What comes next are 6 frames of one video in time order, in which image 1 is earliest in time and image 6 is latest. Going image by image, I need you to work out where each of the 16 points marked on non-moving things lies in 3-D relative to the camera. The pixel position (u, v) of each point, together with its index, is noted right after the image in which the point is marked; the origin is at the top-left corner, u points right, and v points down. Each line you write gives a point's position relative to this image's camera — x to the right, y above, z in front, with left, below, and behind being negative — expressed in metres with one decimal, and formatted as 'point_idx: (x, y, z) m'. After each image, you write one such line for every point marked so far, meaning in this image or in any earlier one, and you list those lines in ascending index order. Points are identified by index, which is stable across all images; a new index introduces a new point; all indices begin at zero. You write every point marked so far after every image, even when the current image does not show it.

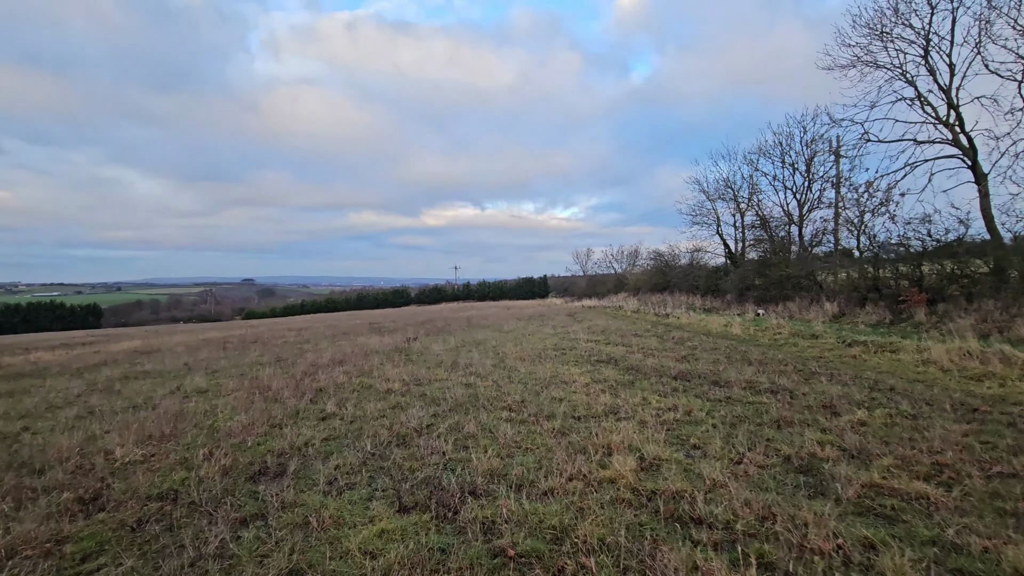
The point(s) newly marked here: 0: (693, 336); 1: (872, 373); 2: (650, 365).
0: (+5.6, -1.5, +15.3) m
1: (+6.0, -1.4, +8.3) m
2: (+2.8, -1.6, +10.0) m
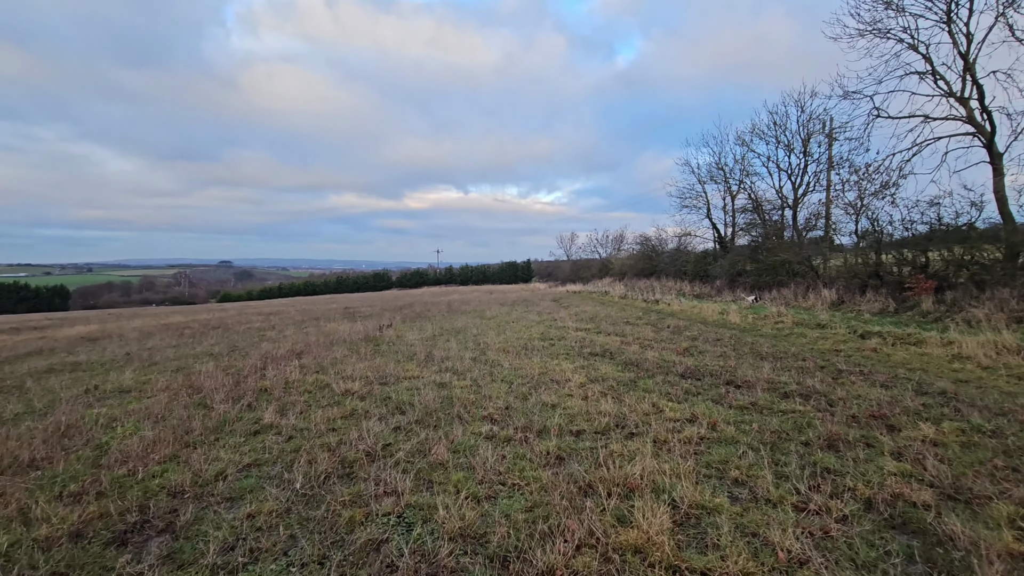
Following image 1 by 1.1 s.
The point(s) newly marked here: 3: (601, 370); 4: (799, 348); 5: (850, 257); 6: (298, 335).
0: (+5.1, -1.1, +14.2) m
1: (+5.8, -1.2, +7.3) m
2: (+2.5, -1.3, +8.8) m
3: (+1.4, -1.3, +8.0) m
4: (+5.7, -1.2, +9.9) m
5: (+13.3, +1.2, +19.4) m
6: (-6.5, -1.4, +15.3) m
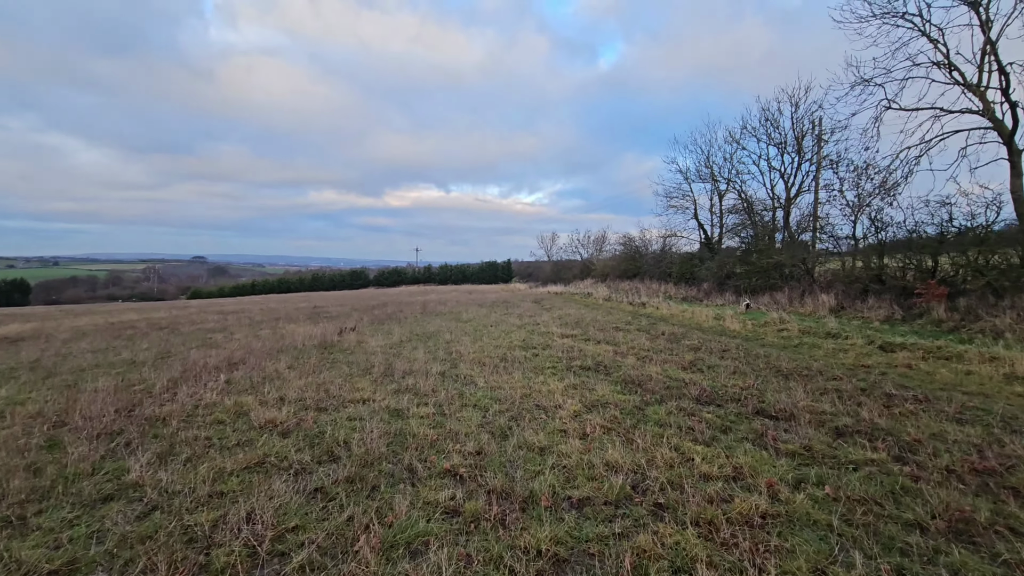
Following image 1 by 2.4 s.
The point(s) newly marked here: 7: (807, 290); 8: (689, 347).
0: (+4.5, -1.1, +12.8) m
1: (+5.5, -1.3, +5.9) m
2: (+2.1, -1.3, +7.3) m
3: (+1.1, -1.3, +6.5) m
4: (+5.3, -1.3, +8.5) m
5: (+12.6, +1.0, +18.4) m
6: (-7.1, -1.4, +13.4) m
7: (+11.7, -0.1, +19.7) m
8: (+3.7, -1.2, +10.4) m
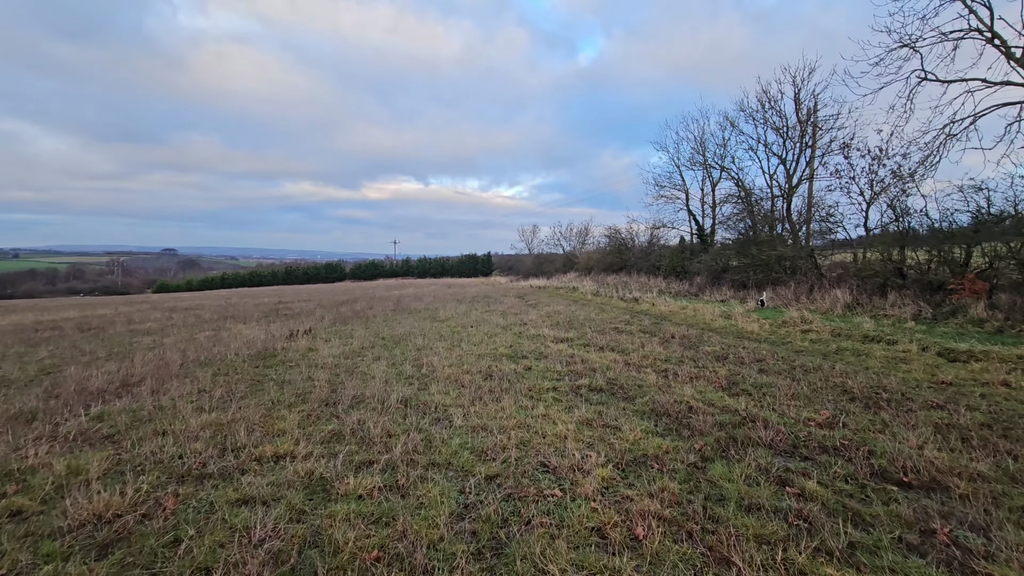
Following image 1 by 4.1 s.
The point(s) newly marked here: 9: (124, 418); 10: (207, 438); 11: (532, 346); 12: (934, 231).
0: (+4.2, -1.0, +11.0) m
1: (+5.4, -1.3, +4.1) m
2: (+2.0, -1.3, +5.4) m
3: (+1.0, -1.3, +4.5) m
4: (+5.1, -1.2, +6.7) m
5: (+12.0, +1.2, +16.8) m
6: (-7.5, -1.2, +11.1) m
7: (+11.0, +0.1, +18.1) m
8: (+3.5, -1.2, +8.5) m
9: (-3.9, -1.3, +5.0) m
10: (-2.7, -1.3, +4.4) m
11: (+0.4, -1.1, +9.7) m
12: (+12.2, +1.7, +14.5) m
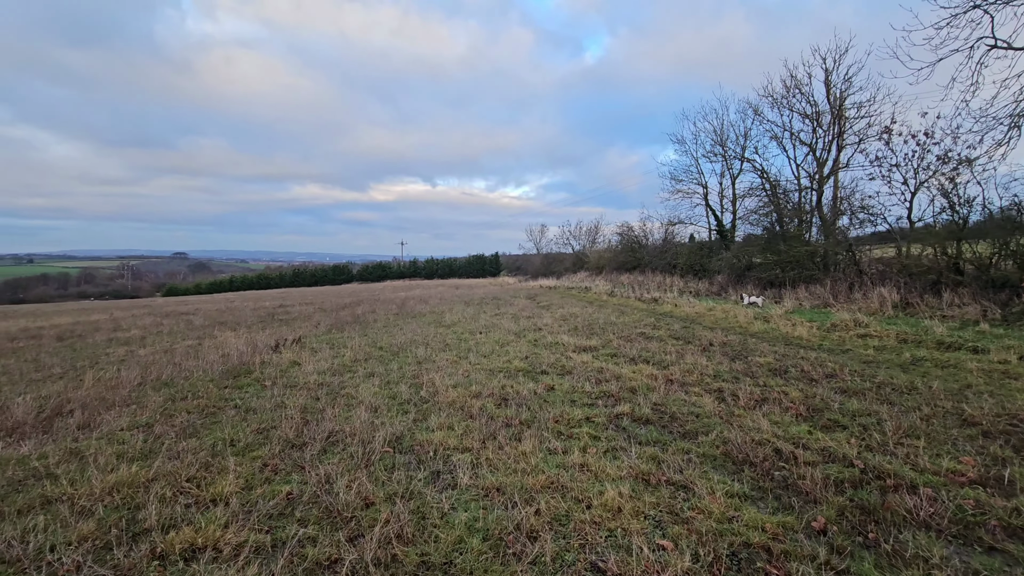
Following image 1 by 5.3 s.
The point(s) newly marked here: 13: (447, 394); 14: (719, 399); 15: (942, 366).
0: (+4.5, -1.0, +9.5) m
1: (+5.6, -1.3, +2.7) m
2: (+2.2, -1.3, +4.0) m
3: (+1.2, -1.3, +3.1) m
4: (+5.3, -1.2, +5.3) m
5: (+12.3, +1.3, +15.3) m
6: (-7.2, -1.3, +9.9) m
7: (+11.4, +0.2, +16.6) m
8: (+3.7, -1.2, +7.1) m
9: (-3.7, -1.4, +3.7) m
10: (-2.5, -1.4, +3.1) m
11: (+0.6, -1.2, +8.4) m
12: (+12.5, +1.7, +12.9) m
13: (-0.8, -1.2, +5.8) m
14: (+2.3, -1.2, +5.7) m
15: (+6.2, -1.1, +7.2) m
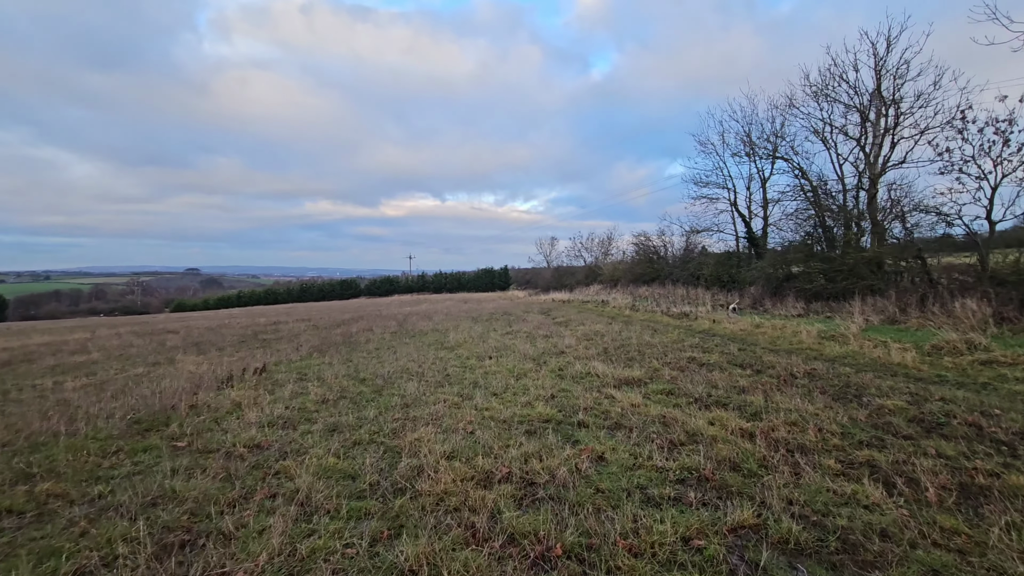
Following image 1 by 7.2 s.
0: (+4.7, -1.2, +7.2) m
1: (+5.8, -1.3, +0.4) m
2: (+2.4, -1.3, +1.7) m
3: (+1.4, -1.4, +0.9) m
4: (+5.5, -1.3, +3.0) m
5: (+12.7, +1.0, +12.9) m
6: (-6.9, -1.6, +7.8) m
7: (+11.8, -0.1, +14.2) m
8: (+3.9, -1.3, +4.8) m
9: (-3.5, -1.5, +1.5) m
10: (-2.3, -1.4, +0.9) m
11: (+0.9, -1.3, +6.1) m
12: (+12.8, +1.5, +10.5) m
13: (-0.5, -1.4, +3.6) m
14: (+2.6, -1.3, +3.4) m
15: (+6.5, -1.2, +4.9) m
